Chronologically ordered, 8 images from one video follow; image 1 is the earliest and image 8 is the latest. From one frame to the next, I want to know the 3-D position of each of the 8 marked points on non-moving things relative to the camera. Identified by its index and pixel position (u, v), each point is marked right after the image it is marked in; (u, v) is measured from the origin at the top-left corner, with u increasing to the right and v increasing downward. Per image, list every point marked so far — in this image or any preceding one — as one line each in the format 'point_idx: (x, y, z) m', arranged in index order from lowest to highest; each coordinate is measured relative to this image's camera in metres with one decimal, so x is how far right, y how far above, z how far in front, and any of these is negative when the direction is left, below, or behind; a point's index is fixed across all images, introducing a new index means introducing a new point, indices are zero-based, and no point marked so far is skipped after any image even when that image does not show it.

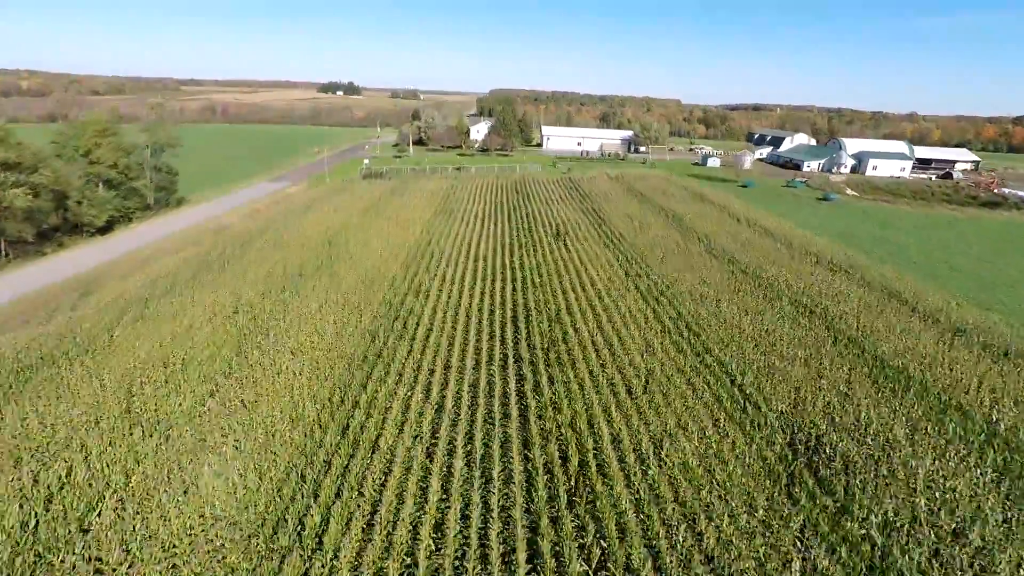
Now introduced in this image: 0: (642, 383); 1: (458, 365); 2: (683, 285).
0: (+2.8, -2.0, +12.0) m
1: (-1.2, -1.7, +12.5) m
2: (+5.4, +0.1, +18.2) m
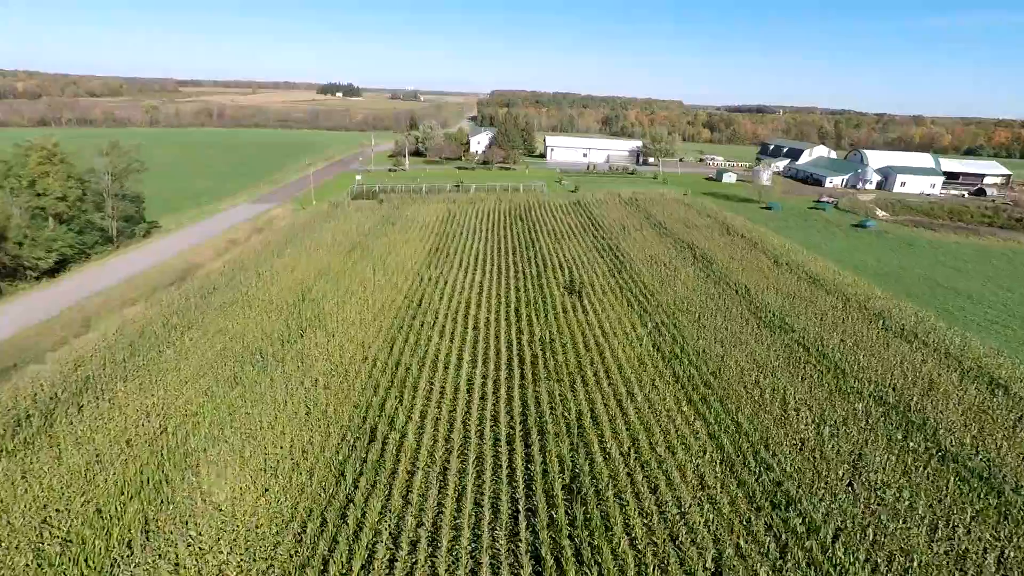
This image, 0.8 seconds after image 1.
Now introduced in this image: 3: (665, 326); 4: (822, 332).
0: (+3.0, -4.2, +8.5) m
1: (-1.0, -3.9, +9.0) m
2: (+5.6, -2.1, +14.7) m
3: (+4.8, -1.2, +17.6) m
4: (+9.3, -1.3, +17.1) m
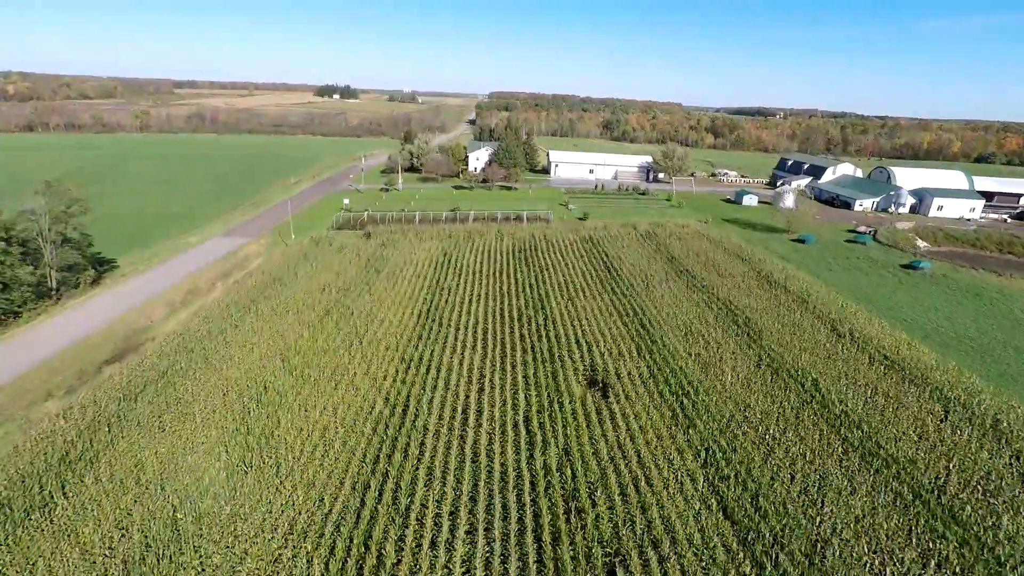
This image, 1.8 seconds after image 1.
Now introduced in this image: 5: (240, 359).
0: (+3.3, -6.9, +4.3) m
1: (-0.7, -6.6, +4.8) m
2: (+5.9, -4.8, +10.5) m
3: (+5.0, -3.9, +13.4) m
4: (+9.6, -4.0, +12.9) m
5: (-8.5, -2.2, +17.8) m
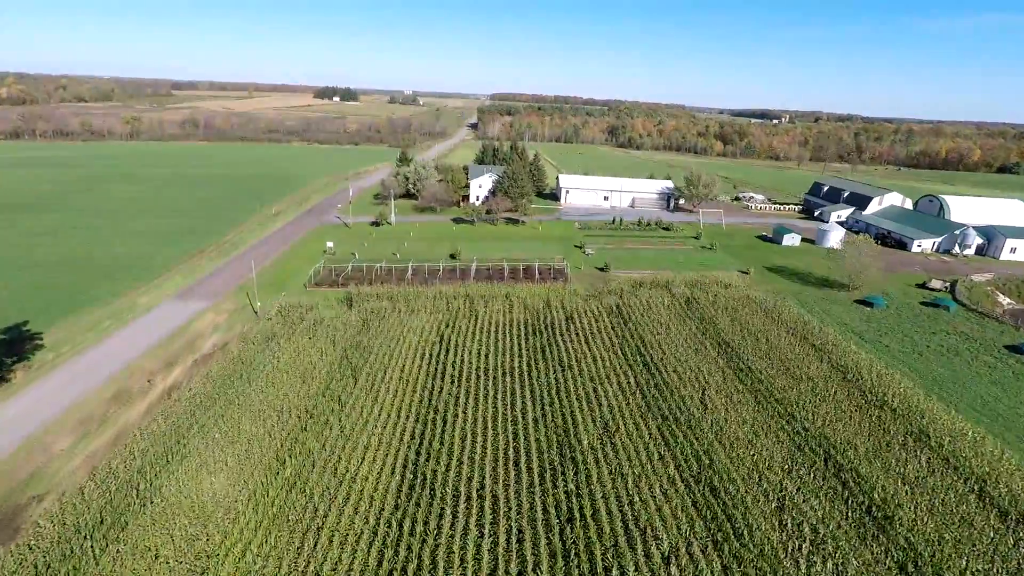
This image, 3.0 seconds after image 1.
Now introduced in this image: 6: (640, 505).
0: (+3.8, -10.8, -1.7) m
1: (-0.2, -10.6, -1.2) m
2: (+6.4, -8.8, +4.5) m
3: (+5.6, -7.8, +7.4) m
4: (+10.1, -8.0, +6.9) m
5: (-8.0, -6.2, +11.8) m
6: (+3.3, -5.4, +14.5) m
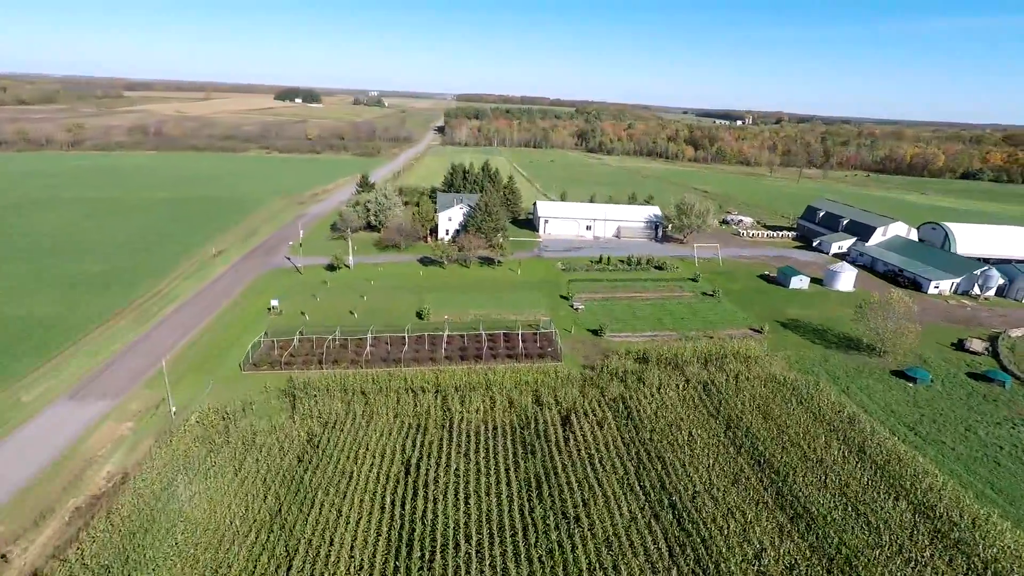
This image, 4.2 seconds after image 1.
0: (+4.9, -14.5, -6.9) m
1: (+0.9, -14.3, -6.6) m
2: (+7.2, -12.4, -0.6) m
3: (+6.1, -11.5, +2.3) m
4: (+10.7, -11.5, +2.0) m
5: (-7.7, -10.1, +5.9) m
6: (+3.4, -9.1, +9.3) m
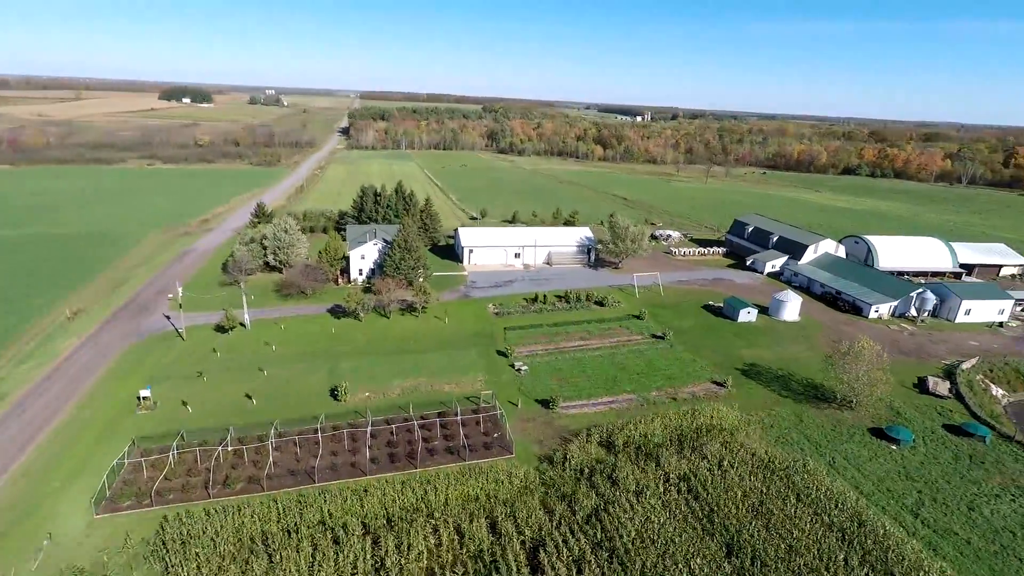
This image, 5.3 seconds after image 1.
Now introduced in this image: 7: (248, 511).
0: (+8.2, -17.5, -10.7) m
1: (+4.2, -17.5, -11.0) m
2: (+9.4, -15.3, -4.1) m
3: (+7.9, -14.4, -1.5) m
4: (+12.5, -14.2, -1.0) m
5: (-6.3, -13.7, +0.1) m
6: (+4.1, -12.2, +5.0) m
7: (-8.7, -7.6, +18.9) m
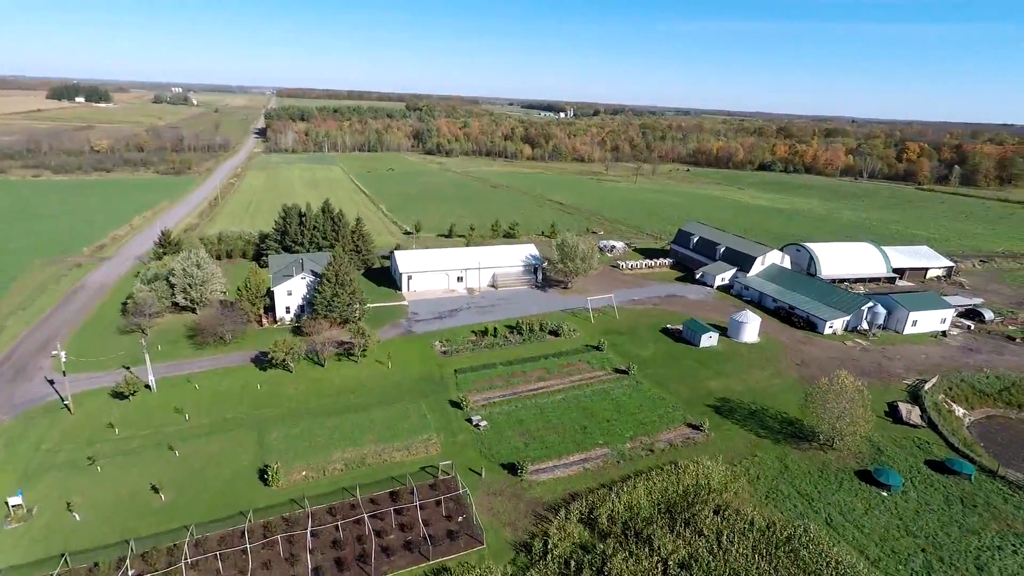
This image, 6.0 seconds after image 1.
0: (+11.6, -19.4, -12.8) m
1: (+7.6, -19.6, -13.5) m
2: (+11.9, -17.1, -6.1) m
3: (+10.0, -16.3, -3.6) m
4: (+14.5, -15.9, -2.7) m
5: (-4.3, -16.2, -3.7) m
6: (+5.4, -14.3, +2.4) m
7: (-9.1, -10.2, +14.6) m
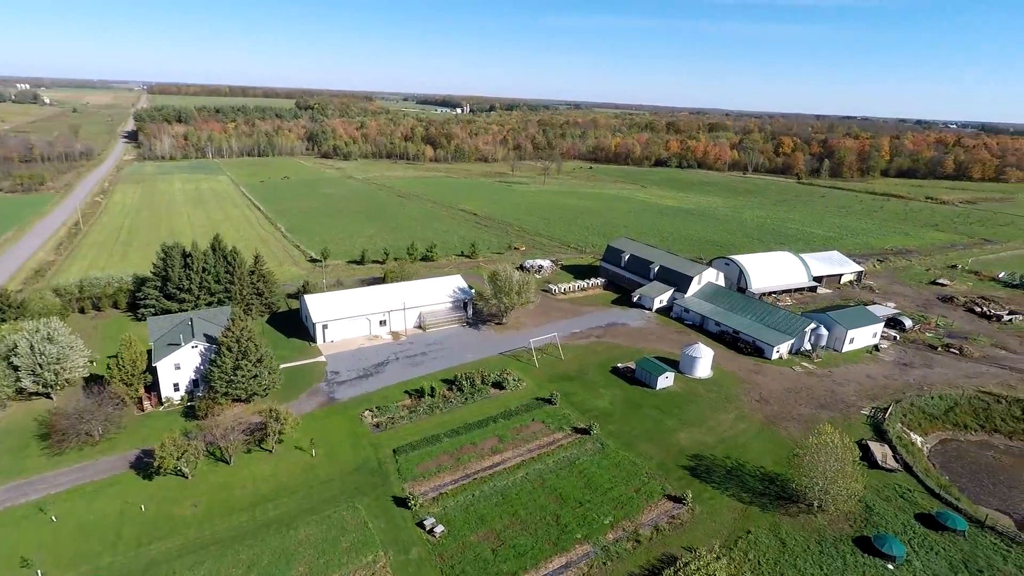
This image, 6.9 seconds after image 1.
0: (+17.1, -21.7, -14.6) m
1: (+13.3, -22.1, -15.9) m
2: (+16.2, -19.4, -8.0) m
3: (+13.9, -18.7, -5.8) m
4: (+18.1, -18.0, -4.2) m
5: (-0.2, -19.5, -8.3) m
6: (+8.2, -16.9, -0.7) m
7: (-8.3, -13.7, +9.0) m
